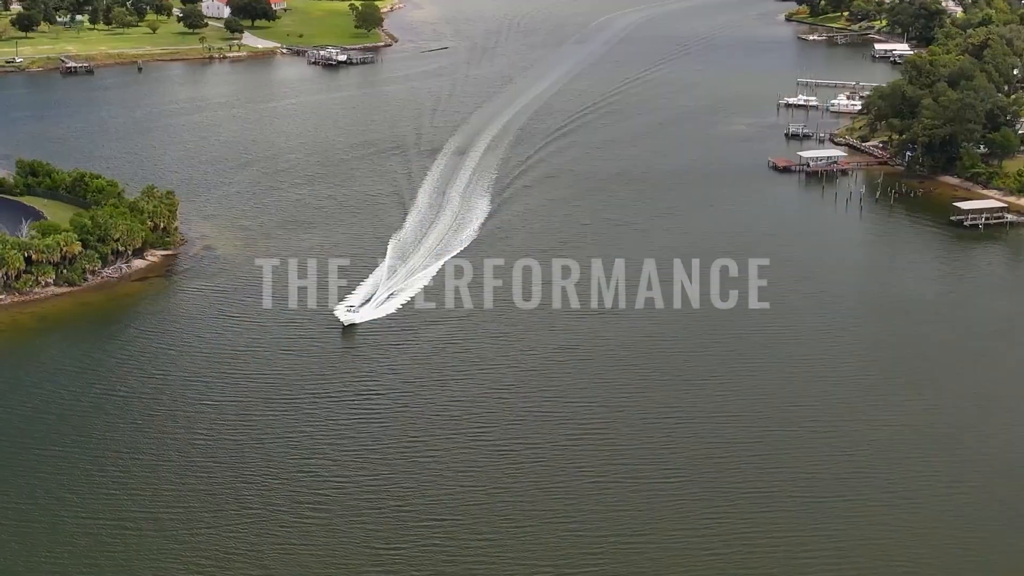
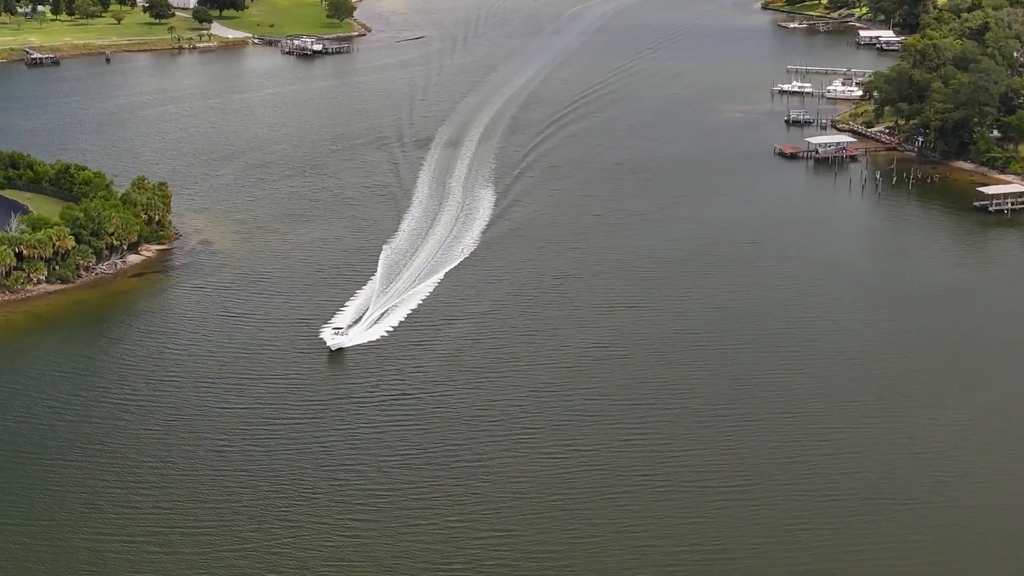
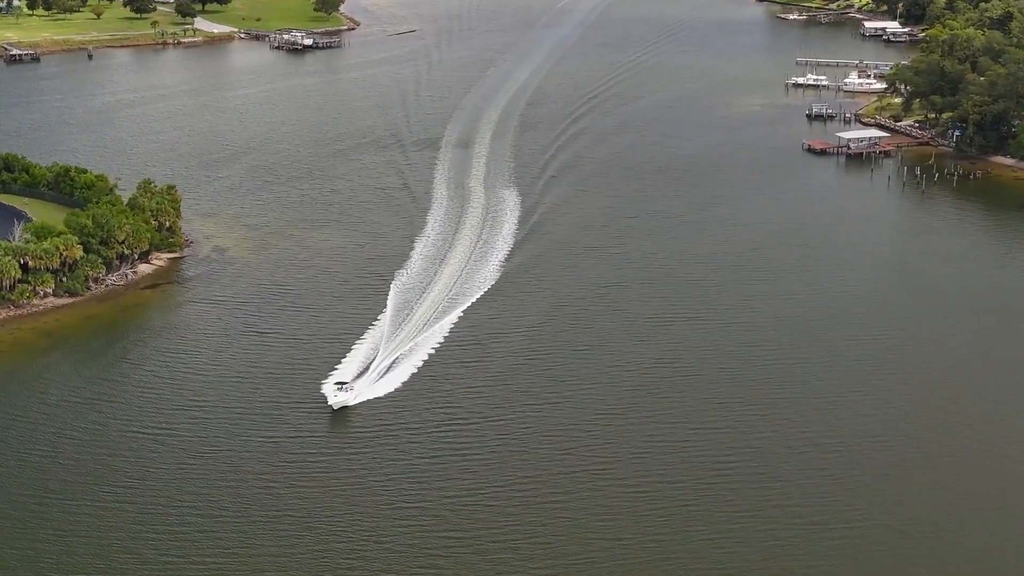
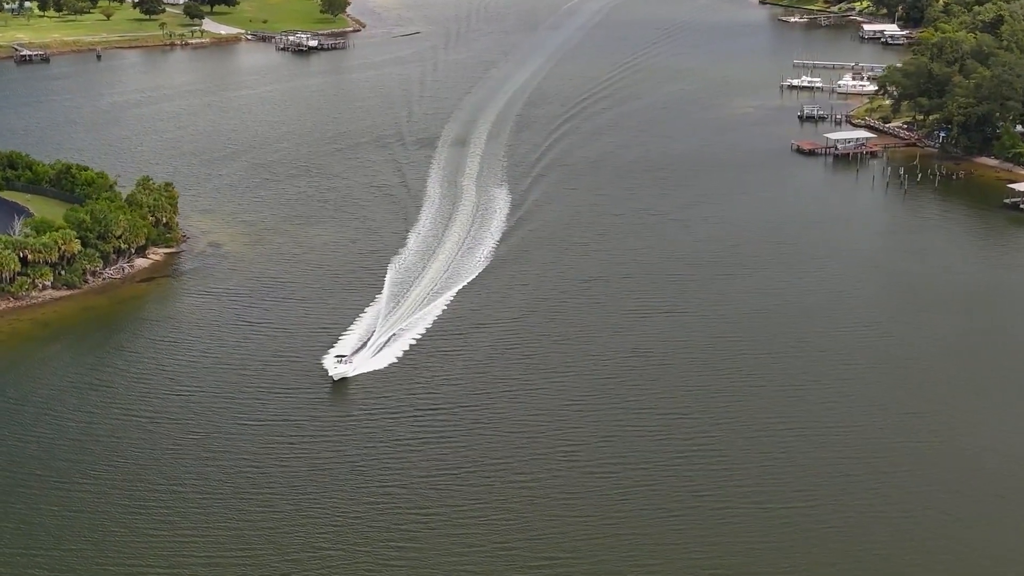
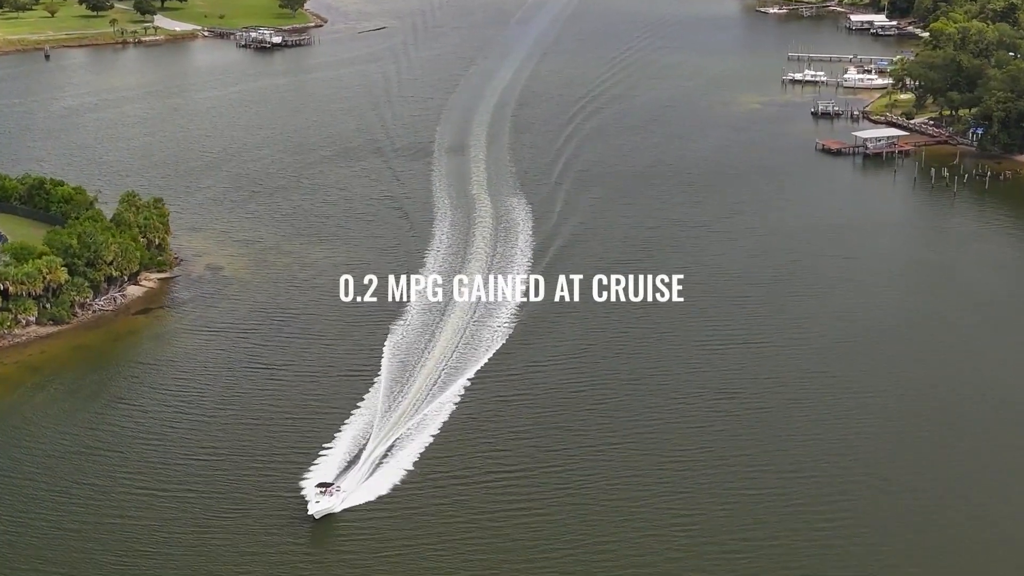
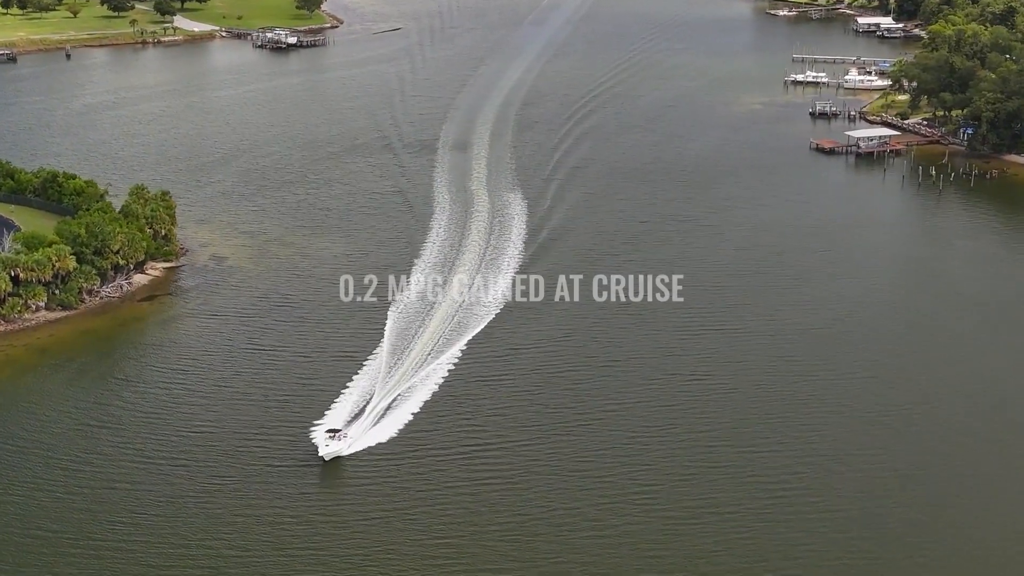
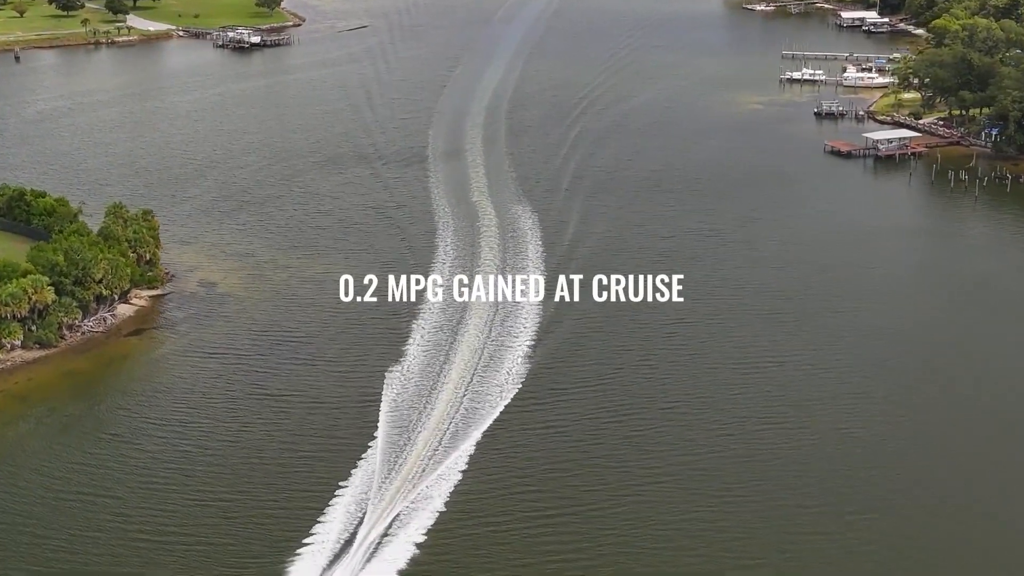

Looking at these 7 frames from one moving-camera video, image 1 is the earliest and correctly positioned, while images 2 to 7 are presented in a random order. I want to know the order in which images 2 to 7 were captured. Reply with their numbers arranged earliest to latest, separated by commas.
2, 4, 3, 6, 5, 7
